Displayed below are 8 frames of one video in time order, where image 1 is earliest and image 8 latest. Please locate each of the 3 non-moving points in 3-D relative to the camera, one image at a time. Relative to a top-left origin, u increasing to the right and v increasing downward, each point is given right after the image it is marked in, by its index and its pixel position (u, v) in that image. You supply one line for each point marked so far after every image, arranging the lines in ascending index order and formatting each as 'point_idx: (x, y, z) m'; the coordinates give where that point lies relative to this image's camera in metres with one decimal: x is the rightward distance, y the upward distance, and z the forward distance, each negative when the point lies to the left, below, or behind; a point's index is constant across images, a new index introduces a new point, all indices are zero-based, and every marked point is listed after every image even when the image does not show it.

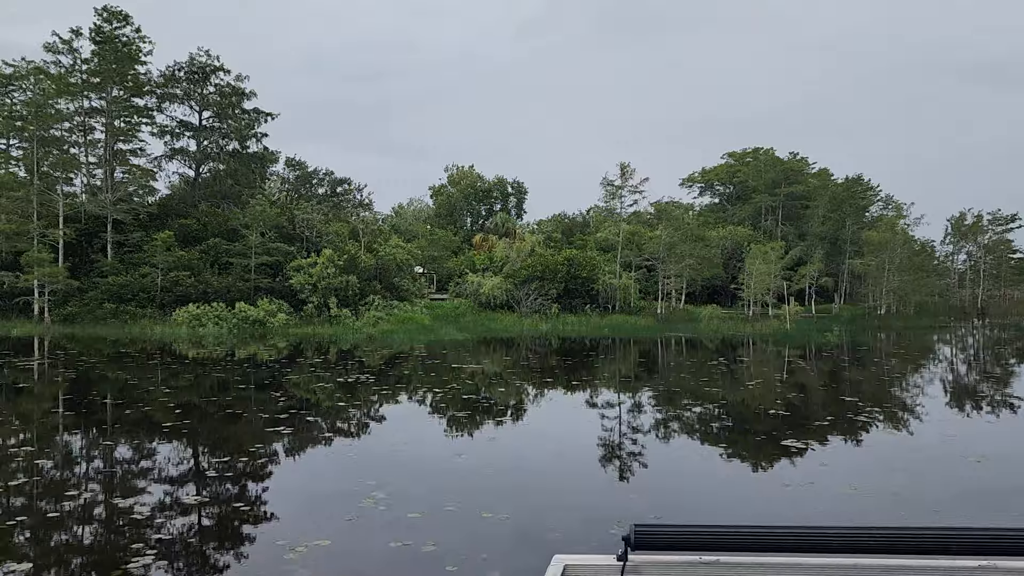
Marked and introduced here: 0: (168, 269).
0: (-7.7, +0.4, +18.0) m
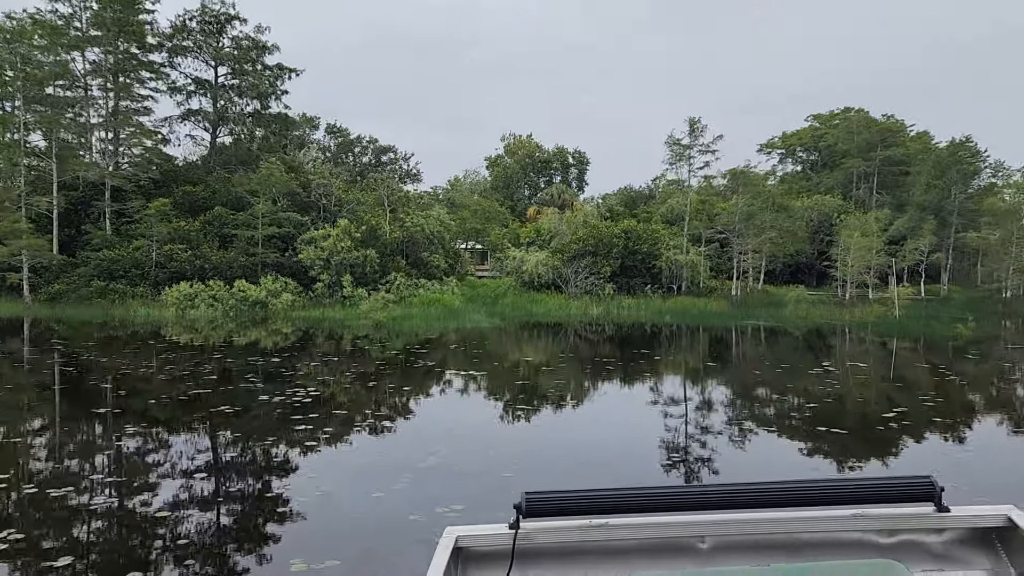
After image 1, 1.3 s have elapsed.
0: (-6.8, +0.9, +15.9) m
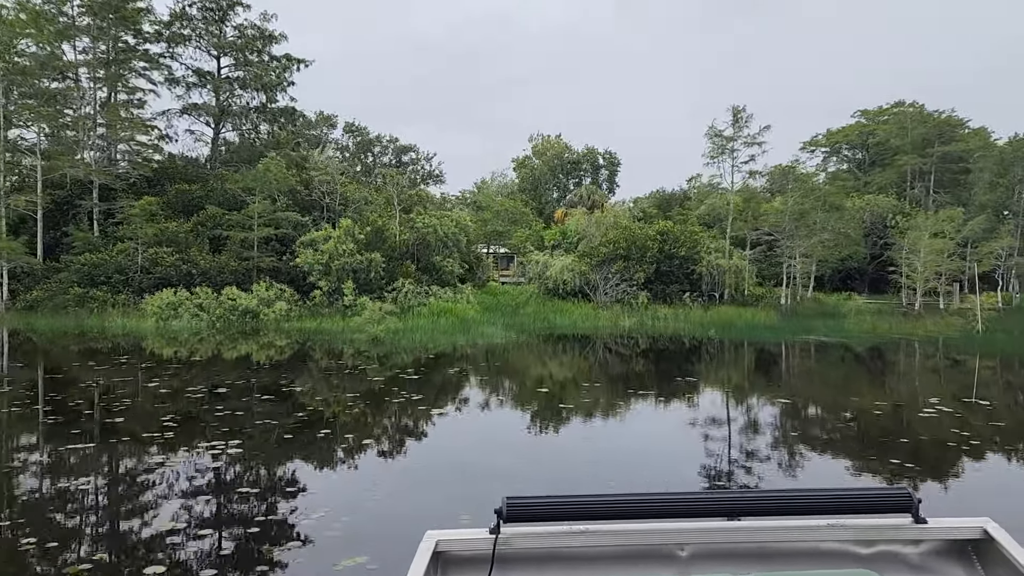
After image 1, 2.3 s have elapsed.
0: (-6.5, +0.8, +14.4) m
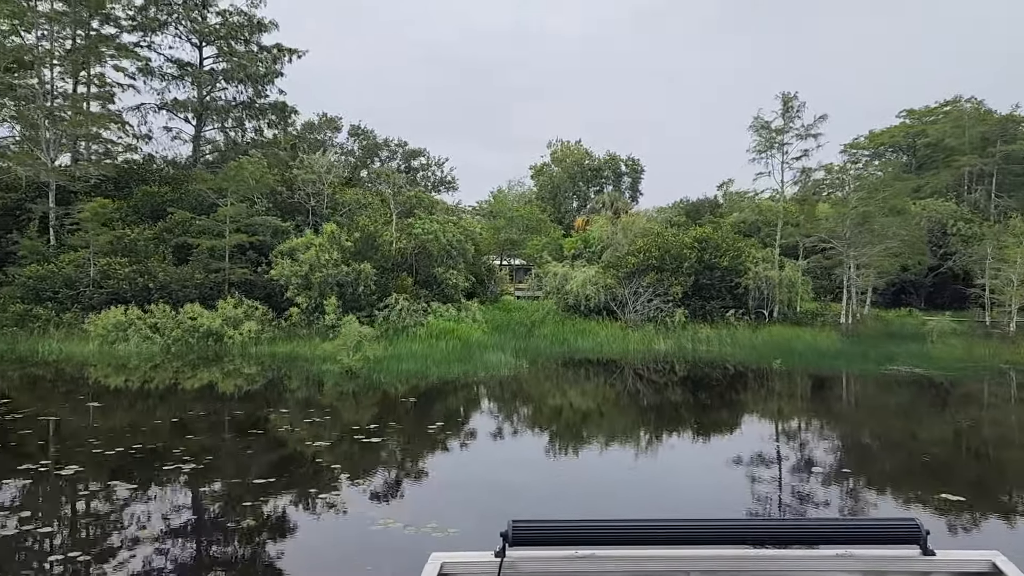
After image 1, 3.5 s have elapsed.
0: (-6.2, +0.5, +12.4) m
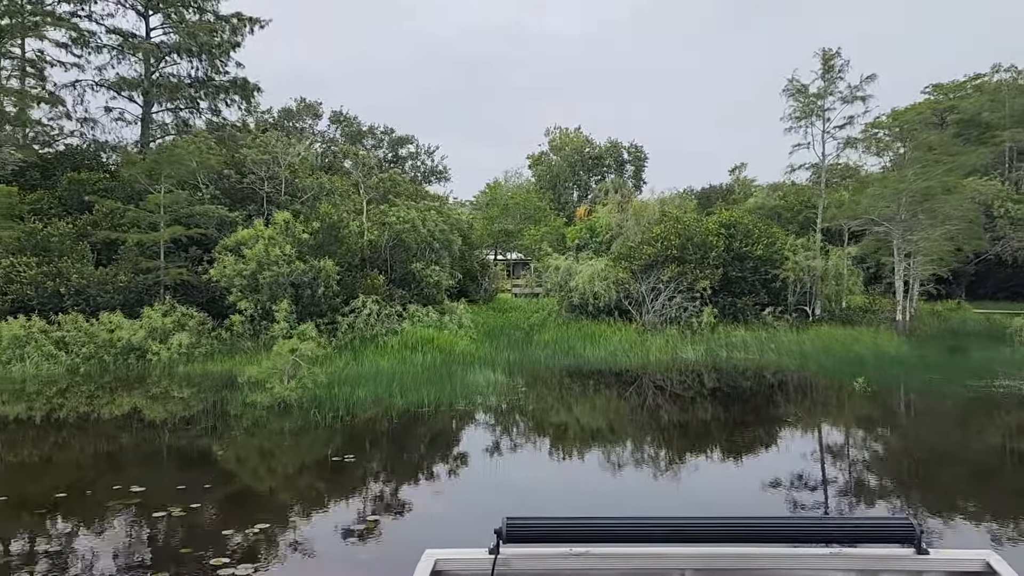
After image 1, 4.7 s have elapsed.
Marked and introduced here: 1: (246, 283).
0: (-6.3, +0.4, +10.3) m
1: (-3.1, 0.0, +9.5) m
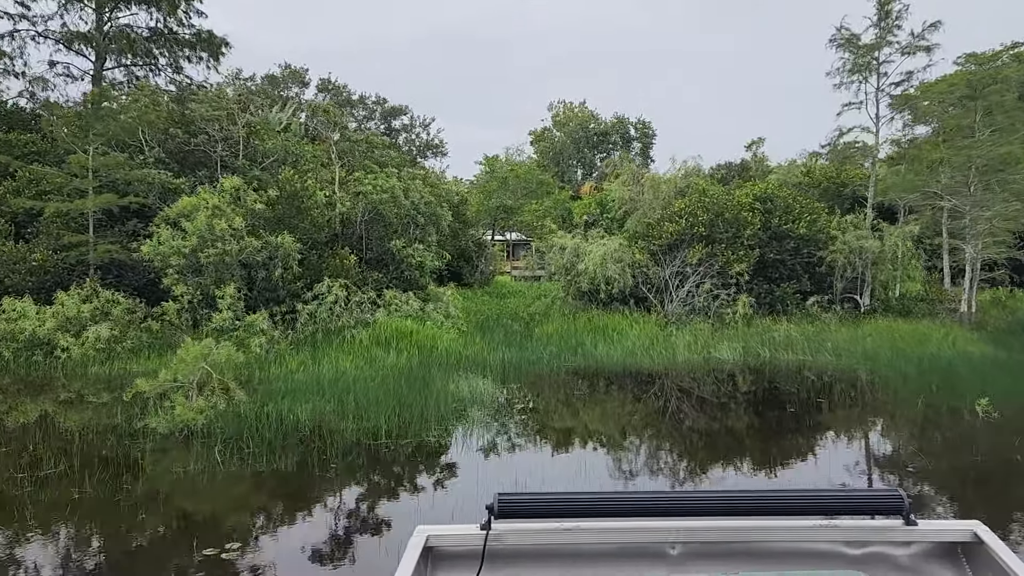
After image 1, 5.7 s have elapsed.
0: (-6.4, +0.7, +8.6) m
1: (-3.1, +0.2, +7.8) m
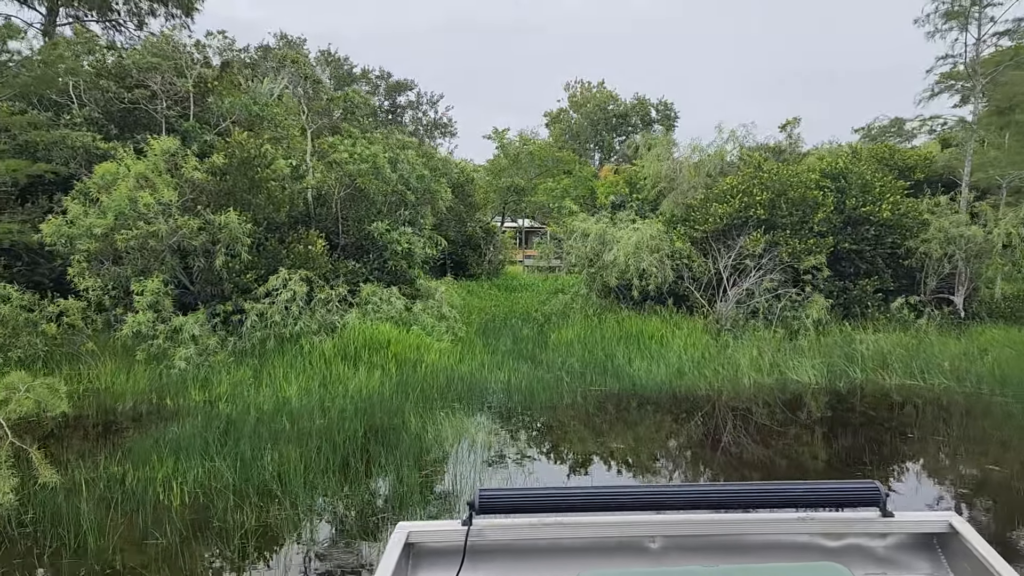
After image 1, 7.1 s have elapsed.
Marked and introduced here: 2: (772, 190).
0: (-6.3, +0.8, +6.9) m
1: (-3.0, +0.3, +6.0) m
2: (+2.4, +0.9, +7.6) m
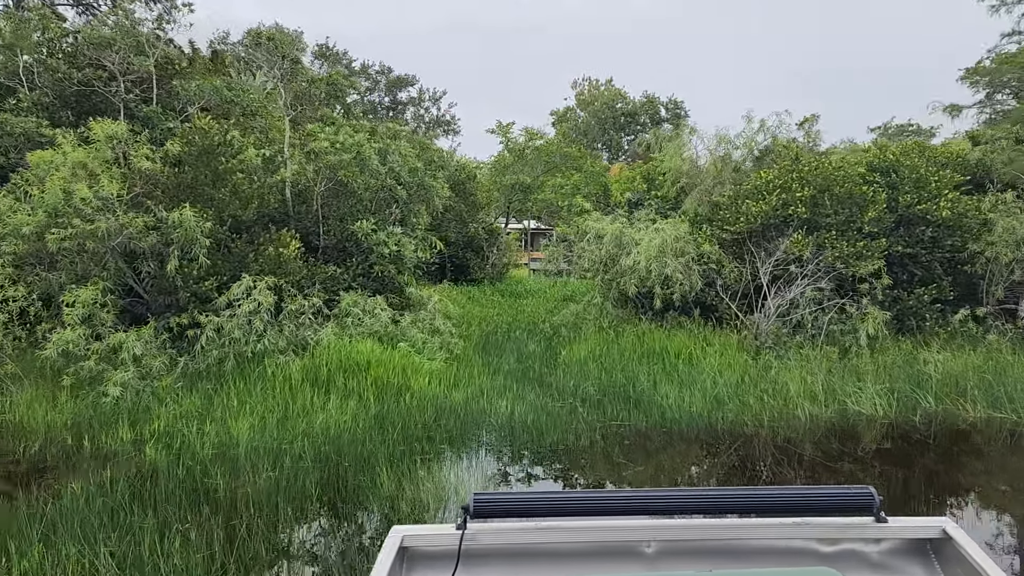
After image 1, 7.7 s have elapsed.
0: (-6.2, +0.7, +6.0) m
1: (-3.0, +0.2, +5.1) m
2: (+2.5, +0.8, +6.6) m
